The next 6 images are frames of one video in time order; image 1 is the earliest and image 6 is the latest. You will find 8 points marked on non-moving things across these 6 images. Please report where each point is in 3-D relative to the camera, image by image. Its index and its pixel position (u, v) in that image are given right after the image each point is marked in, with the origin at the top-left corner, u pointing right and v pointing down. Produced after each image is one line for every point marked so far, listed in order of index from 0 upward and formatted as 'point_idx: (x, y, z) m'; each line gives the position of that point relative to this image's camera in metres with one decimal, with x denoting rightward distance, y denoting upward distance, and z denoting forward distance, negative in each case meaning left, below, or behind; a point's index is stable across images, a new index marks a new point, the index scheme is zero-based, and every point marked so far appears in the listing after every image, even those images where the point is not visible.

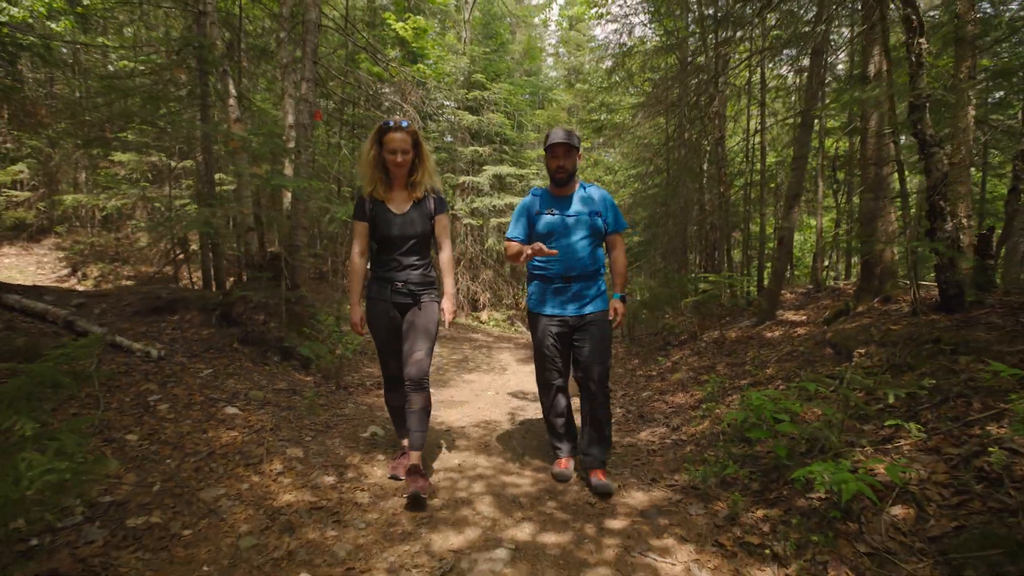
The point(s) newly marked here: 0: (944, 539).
0: (+1.5, -0.9, +1.9) m
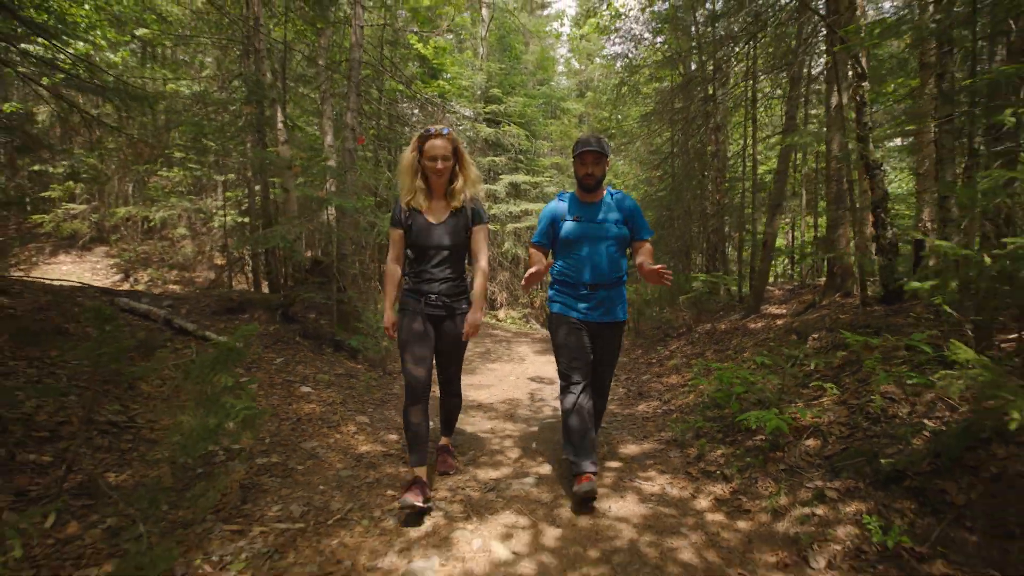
0: (+1.7, -0.9, +2.8) m
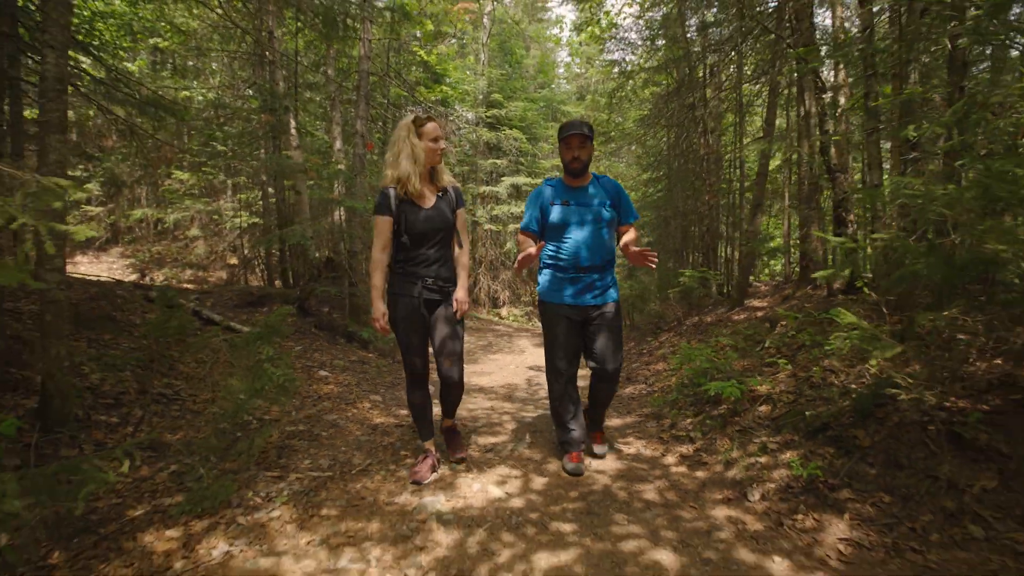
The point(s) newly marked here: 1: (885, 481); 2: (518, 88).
0: (+1.6, -0.8, +3.3) m
1: (+1.7, -0.9, +2.4) m
2: (+0.2, +6.0, +15.8) m
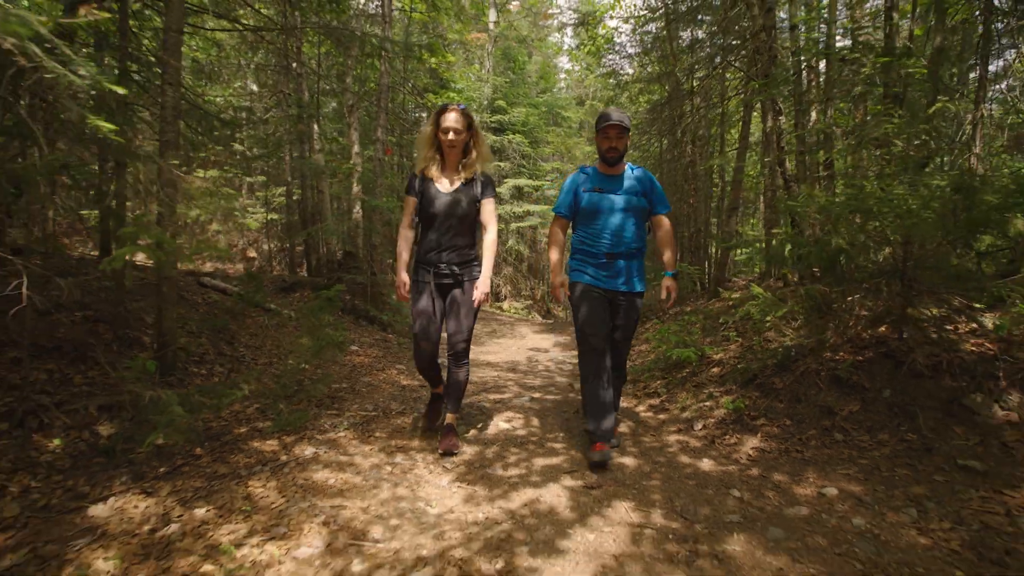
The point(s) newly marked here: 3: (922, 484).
0: (+1.7, -0.7, +4.2) m
1: (+1.7, -0.8, +3.3) m
2: (+0.3, +6.1, +16.7) m
3: (+1.9, -0.9, +2.4) m
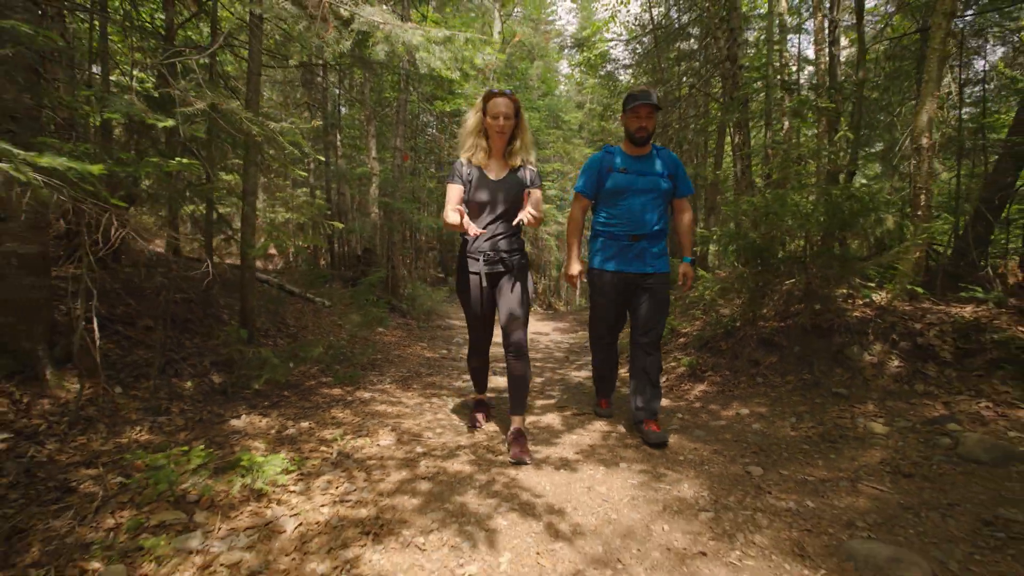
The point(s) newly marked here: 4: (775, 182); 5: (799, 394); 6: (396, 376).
0: (+1.7, -0.5, +5.2) m
1: (+1.8, -0.6, +4.4) m
2: (+0.4, +6.3, +17.8) m
3: (+1.9, -0.8, +3.5) m
4: (+2.3, +0.9, +4.6) m
5: (+2.0, -0.7, +3.6) m
6: (-1.1, -0.8, +5.1) m
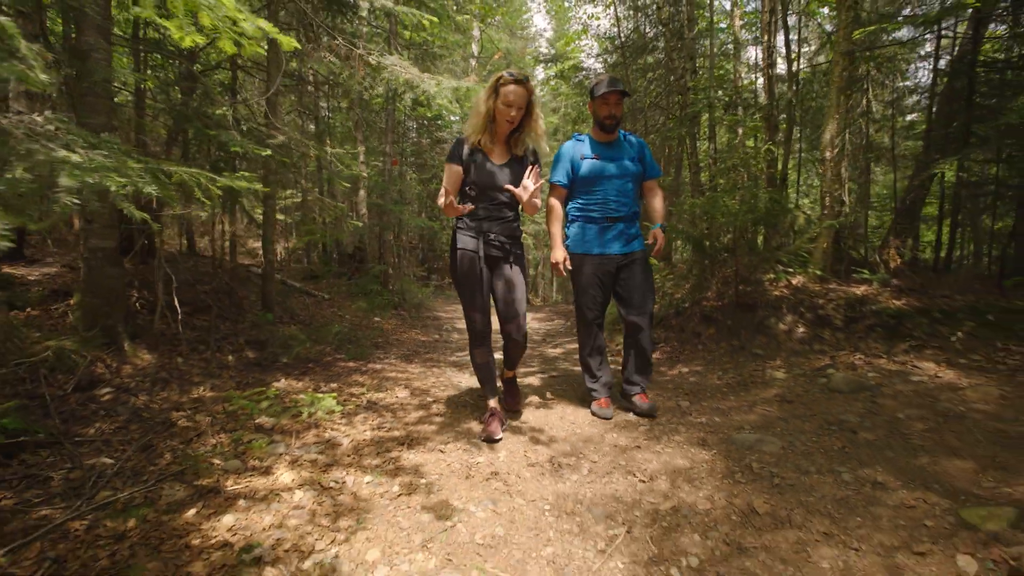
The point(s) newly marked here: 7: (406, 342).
0: (+1.6, -0.4, +6.2) m
1: (+1.7, -0.5, +5.3) m
2: (-0.4, +6.4, +18.6) m
3: (+1.8, -0.6, +4.4) m
4: (+2.1, +1.1, +5.6) m
5: (+1.9, -0.6, +4.6) m
6: (-1.3, -0.7, +5.9) m
7: (-1.3, -0.7, +6.7) m
